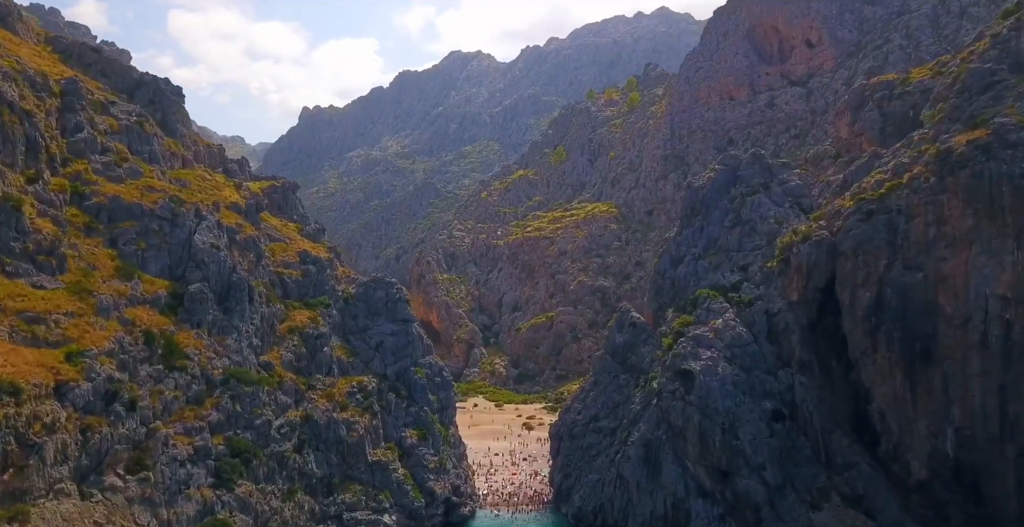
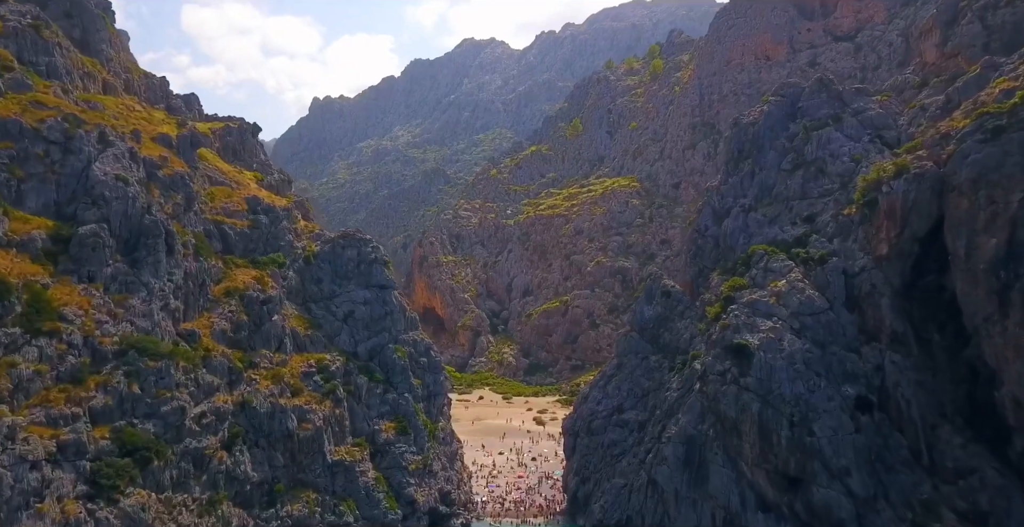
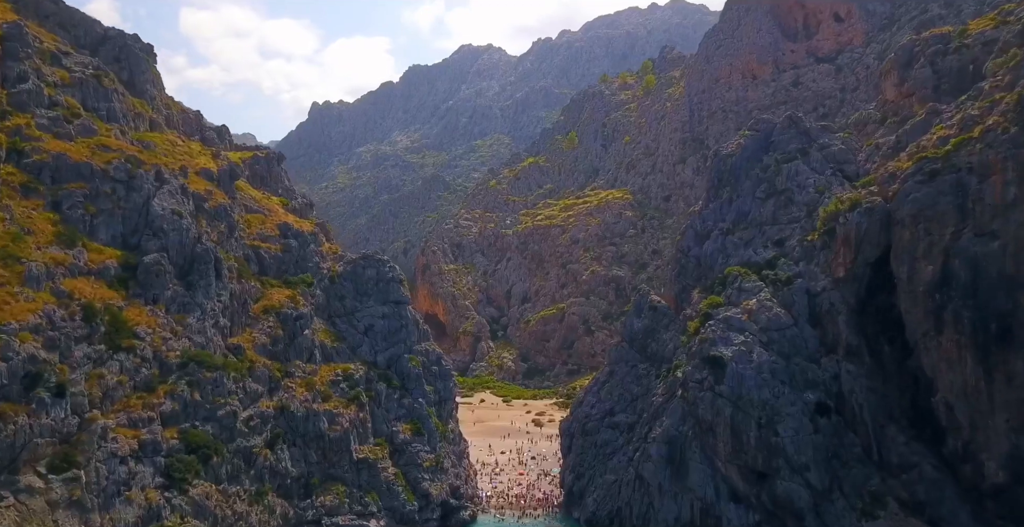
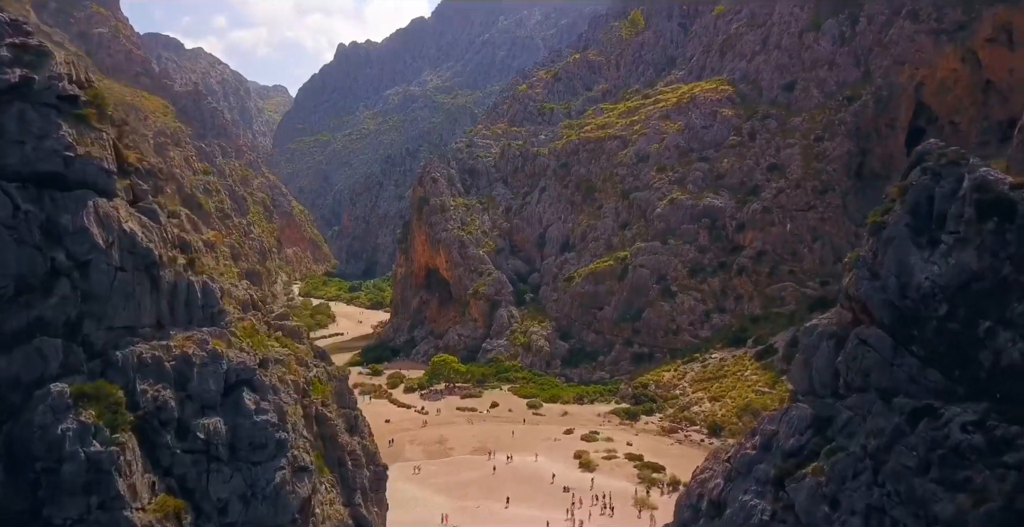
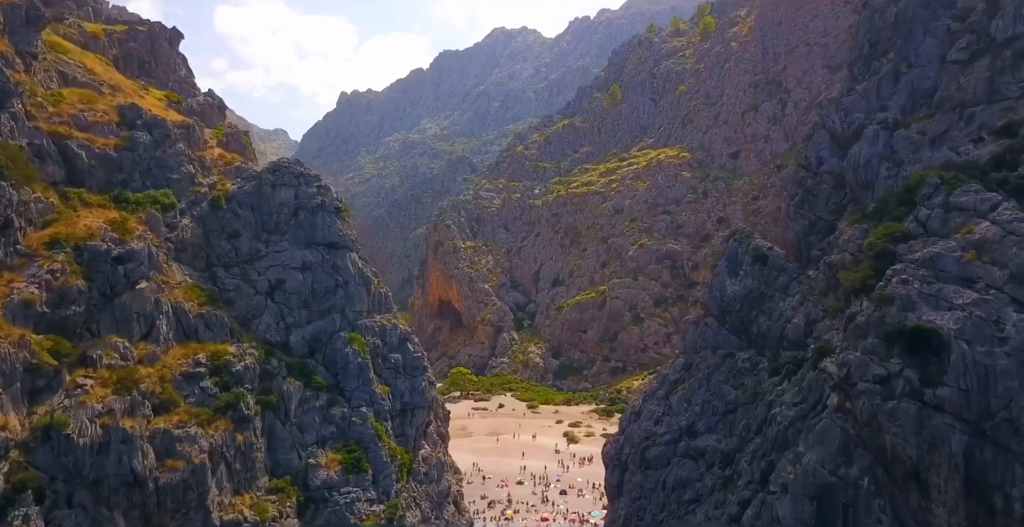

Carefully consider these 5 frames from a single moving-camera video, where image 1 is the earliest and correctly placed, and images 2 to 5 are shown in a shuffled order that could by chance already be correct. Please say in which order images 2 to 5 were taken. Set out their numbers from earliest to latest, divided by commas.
3, 2, 5, 4
